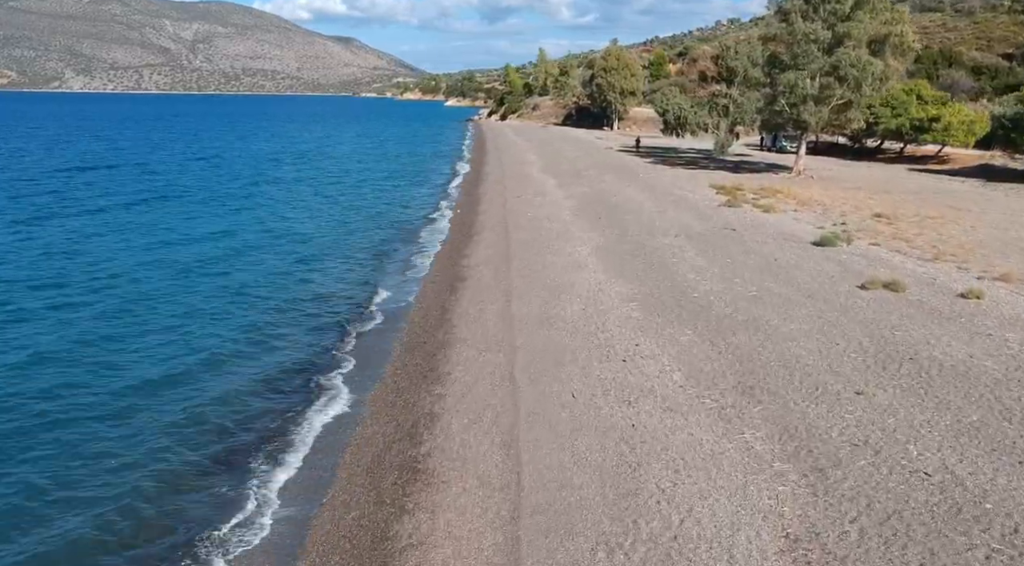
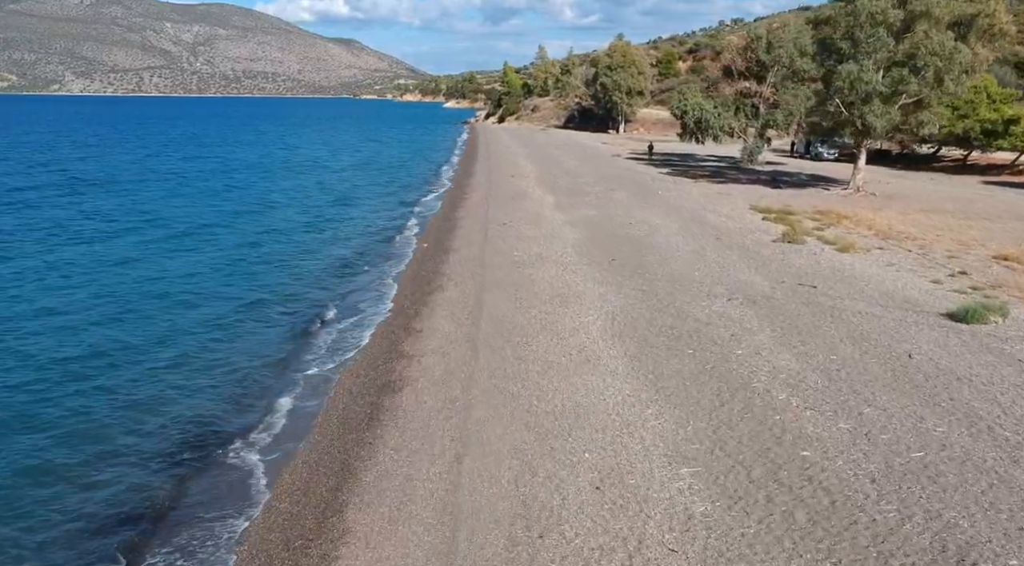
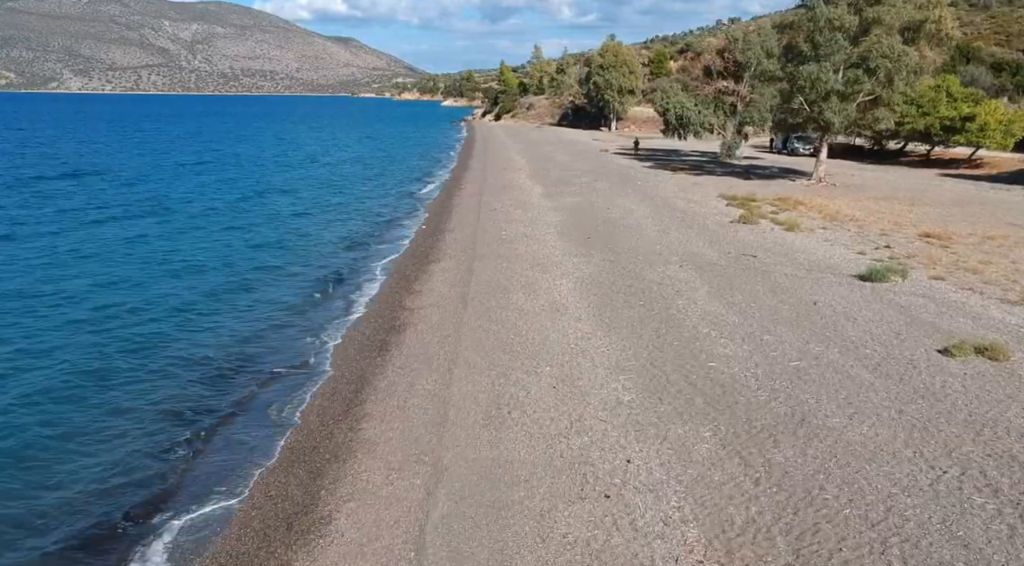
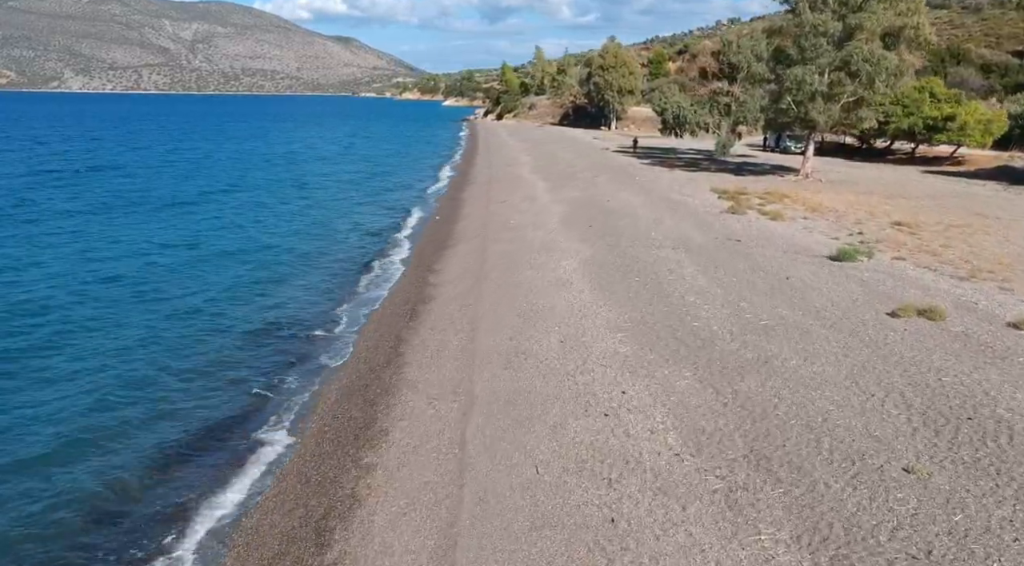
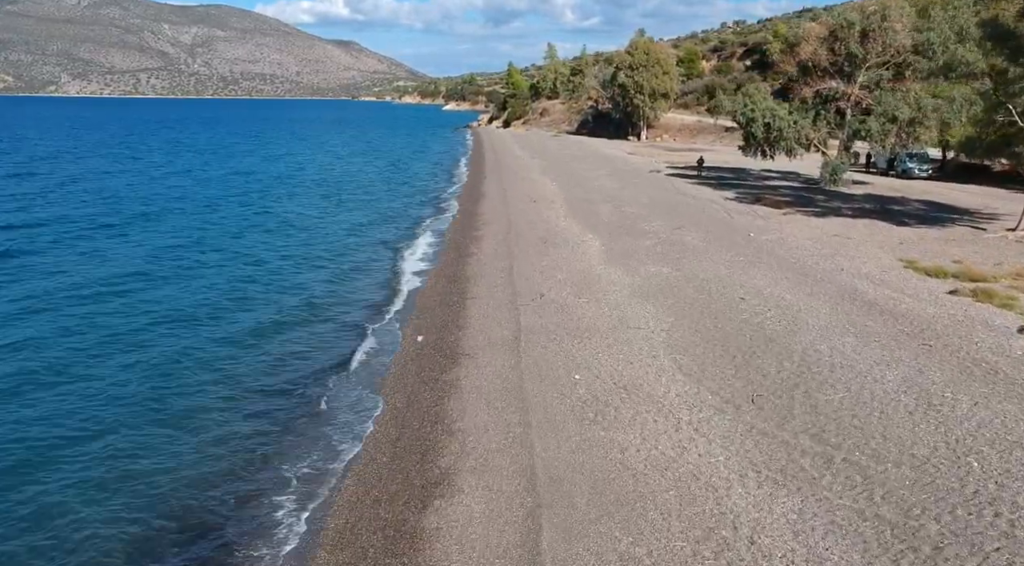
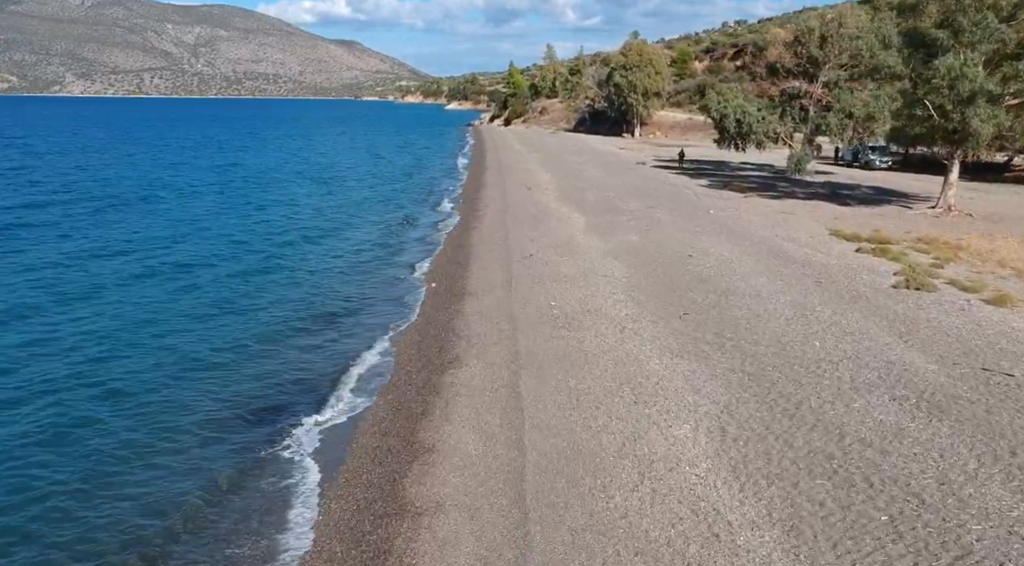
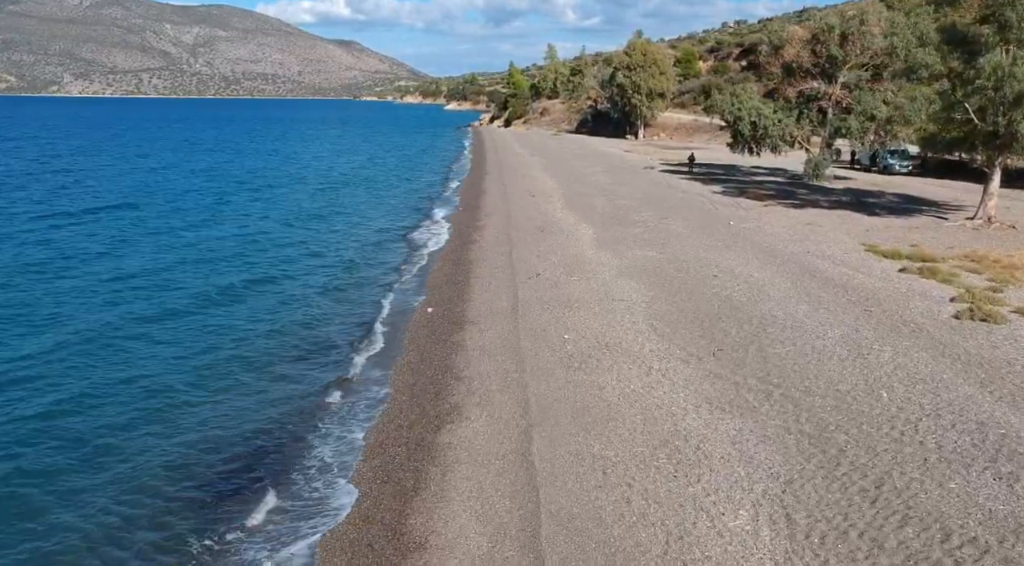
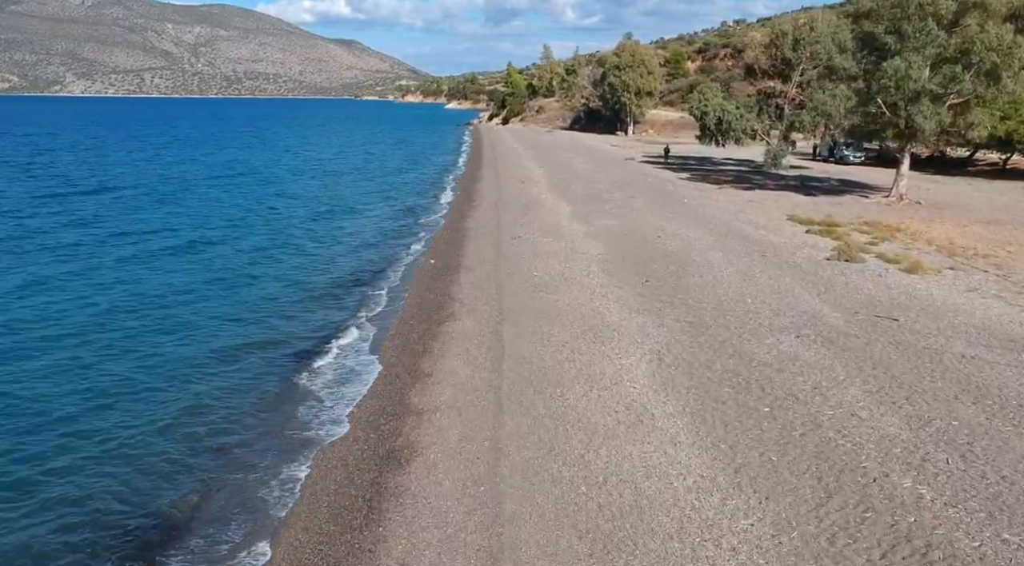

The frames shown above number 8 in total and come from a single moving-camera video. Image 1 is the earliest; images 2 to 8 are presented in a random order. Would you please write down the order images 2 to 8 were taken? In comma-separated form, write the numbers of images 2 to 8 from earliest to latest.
4, 3, 2, 8, 6, 7, 5
